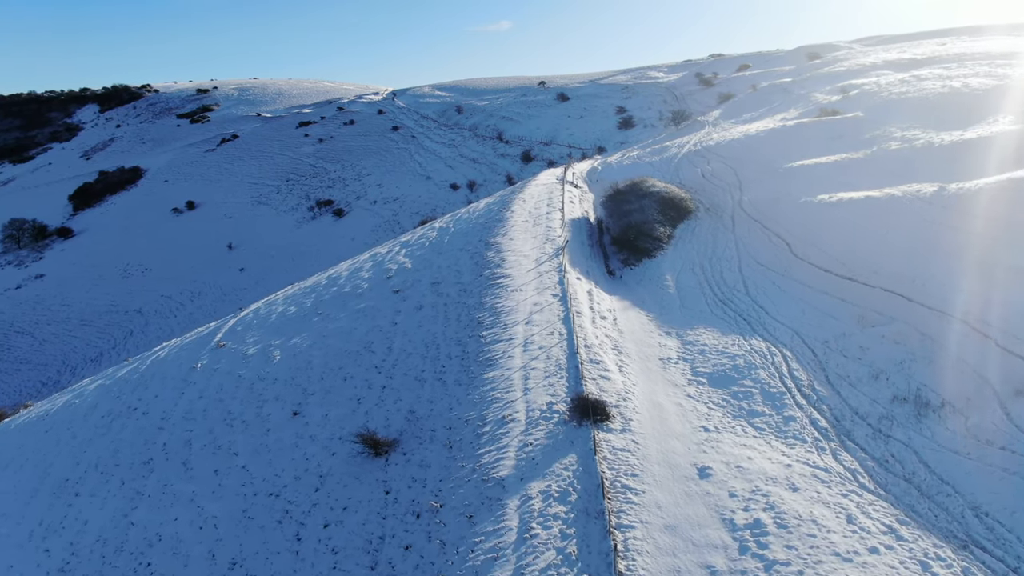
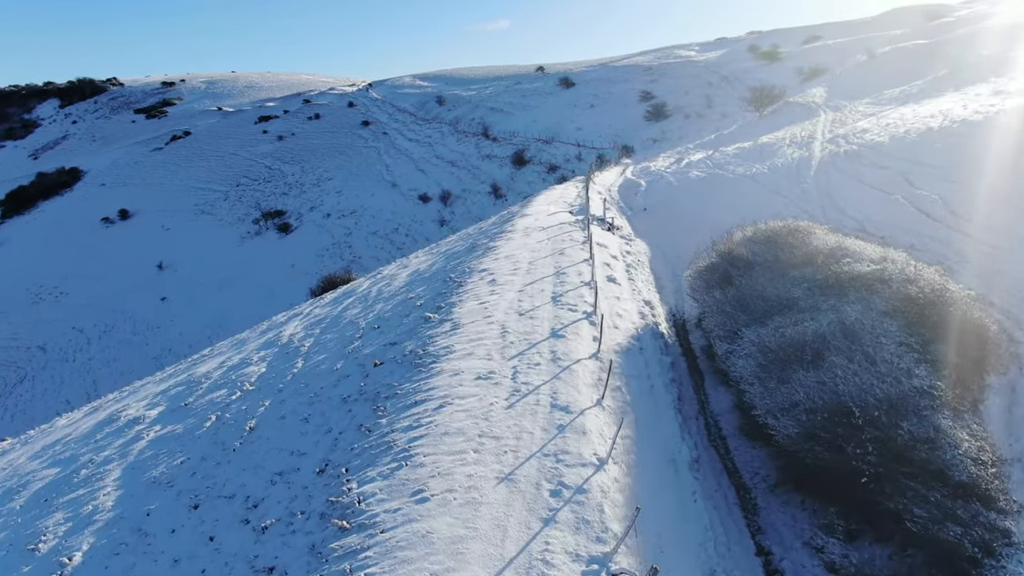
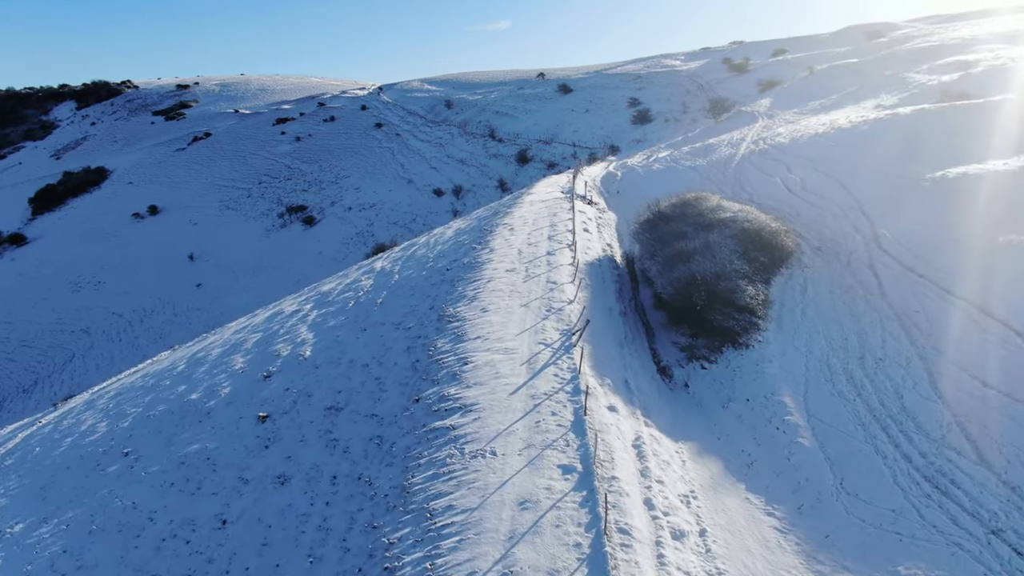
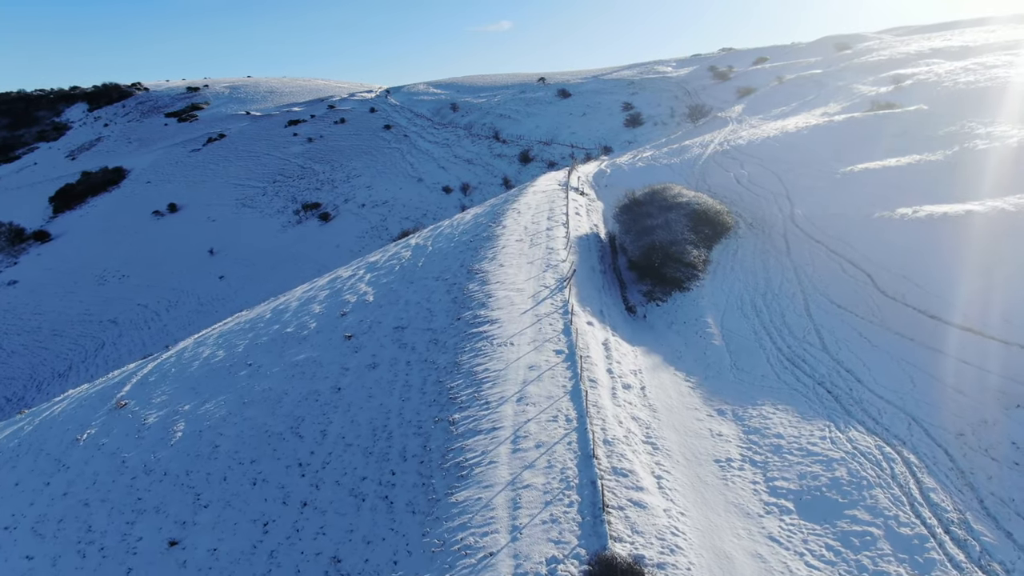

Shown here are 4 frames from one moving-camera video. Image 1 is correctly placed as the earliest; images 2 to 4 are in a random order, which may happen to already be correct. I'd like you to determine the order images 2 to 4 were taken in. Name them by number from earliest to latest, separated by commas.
4, 3, 2
